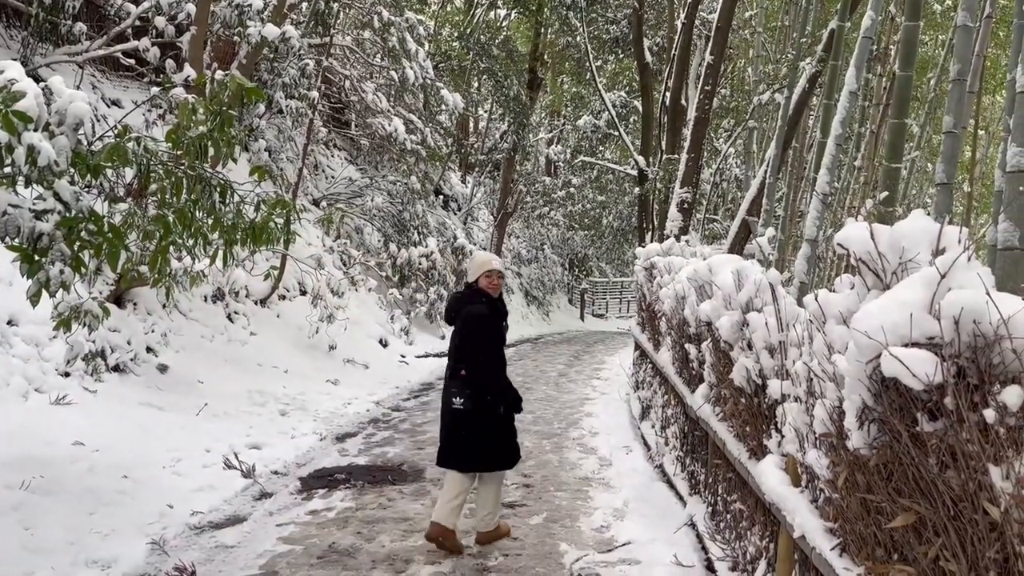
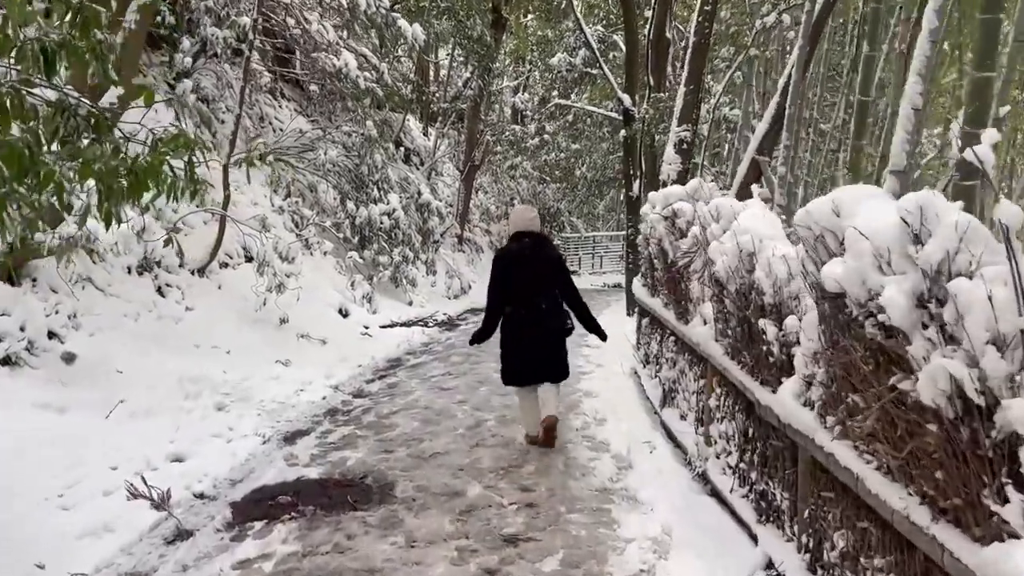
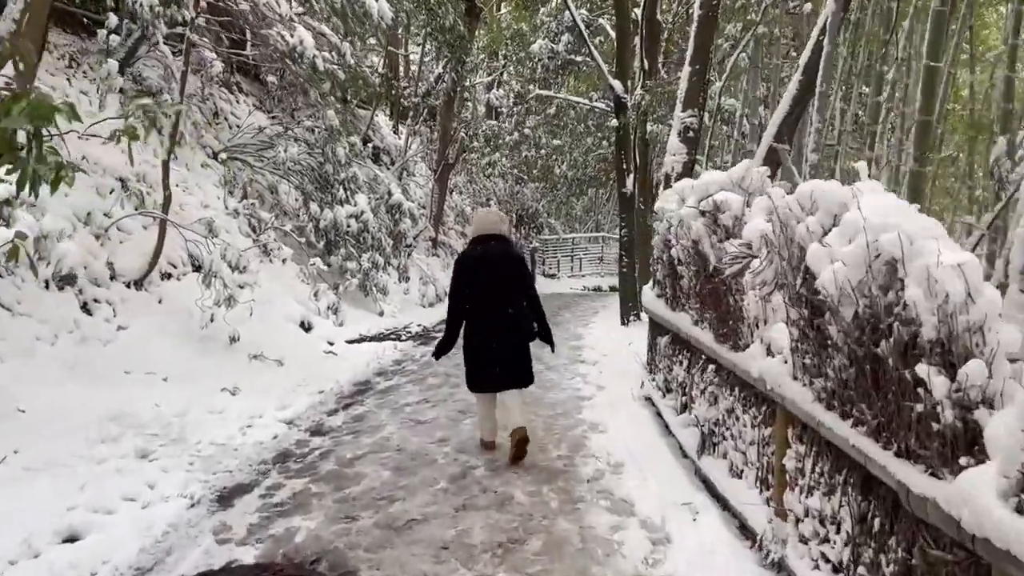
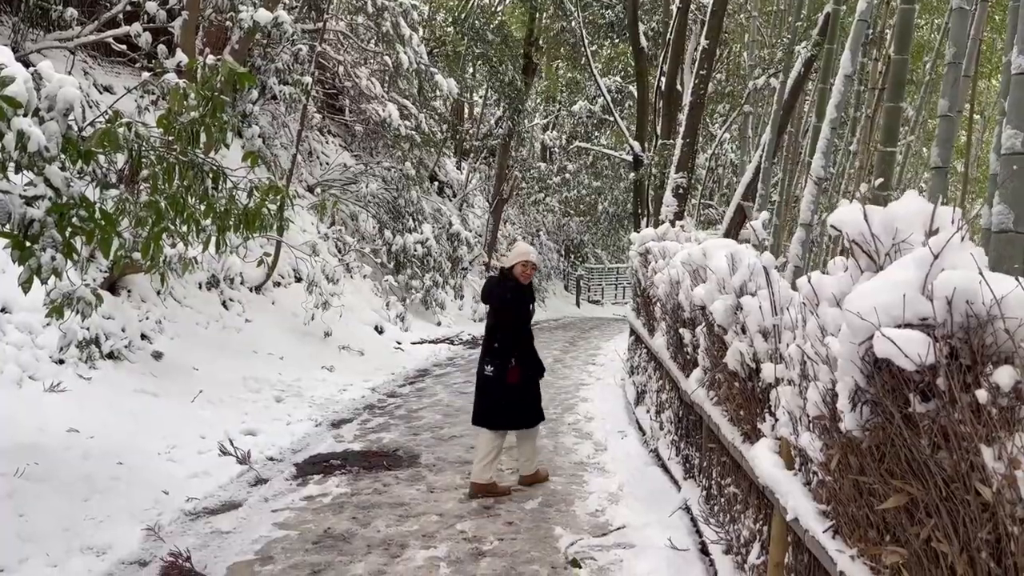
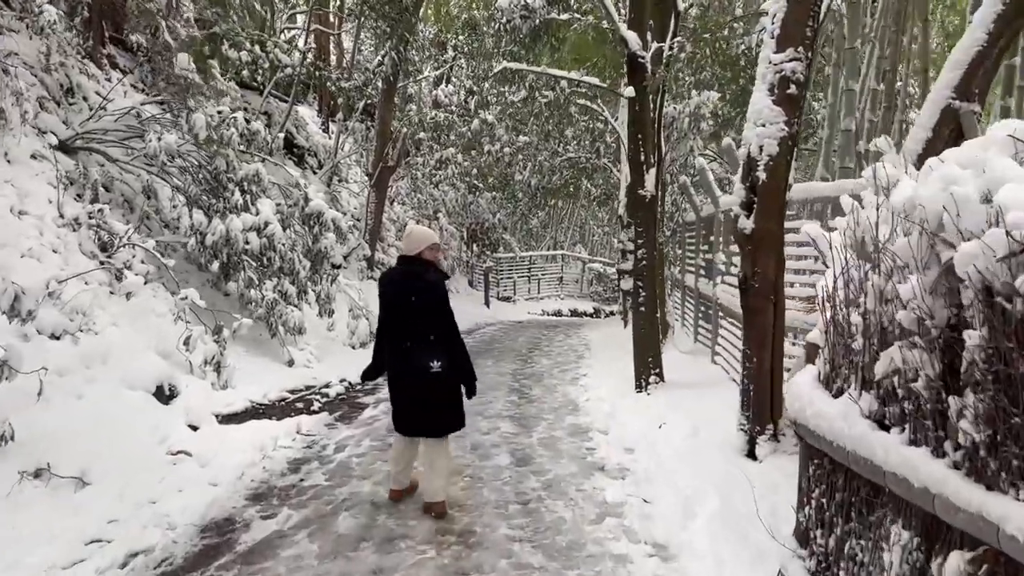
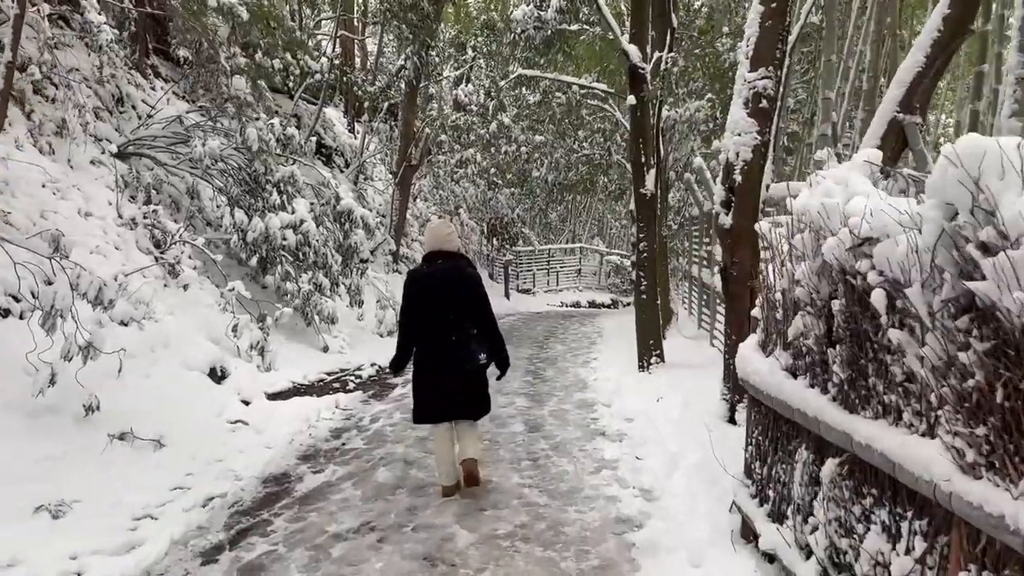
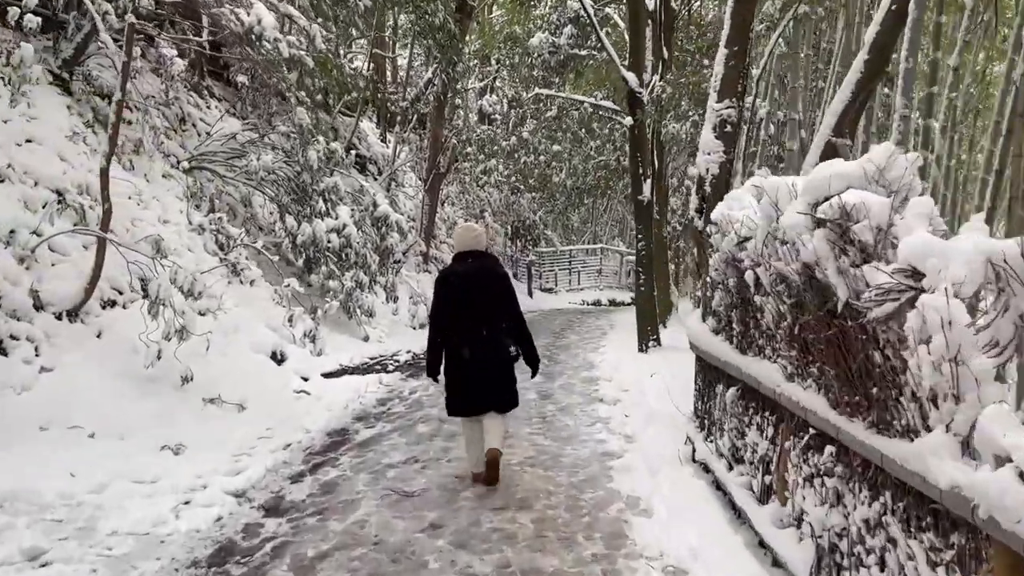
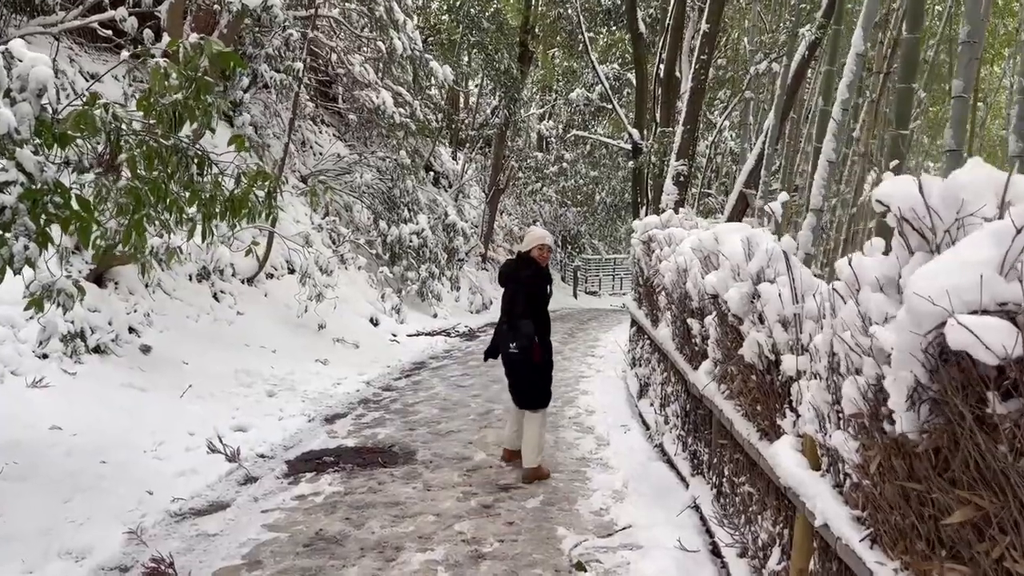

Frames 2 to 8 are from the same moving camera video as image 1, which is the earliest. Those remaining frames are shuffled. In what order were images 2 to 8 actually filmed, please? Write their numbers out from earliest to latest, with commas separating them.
4, 8, 2, 3, 7, 6, 5
